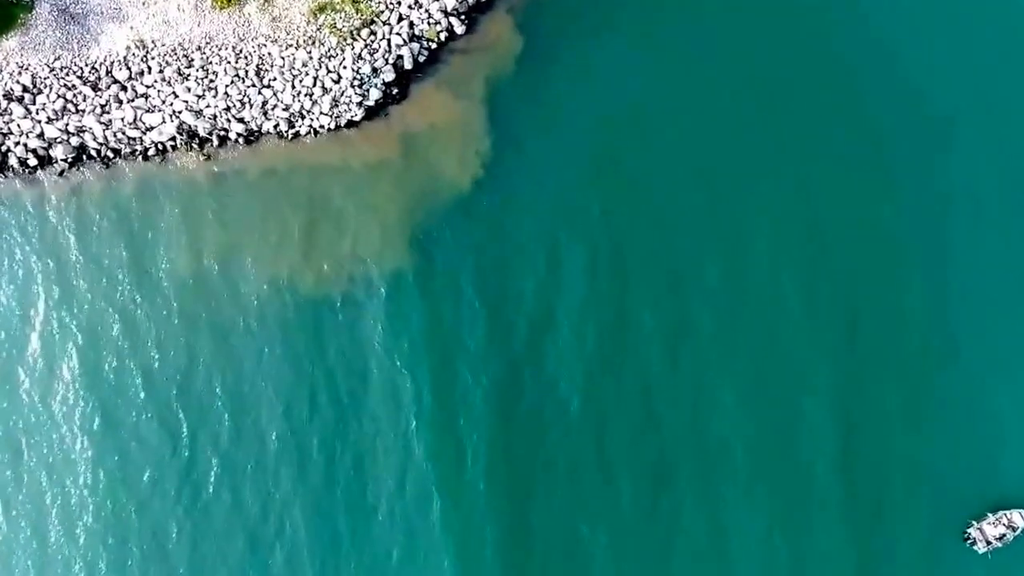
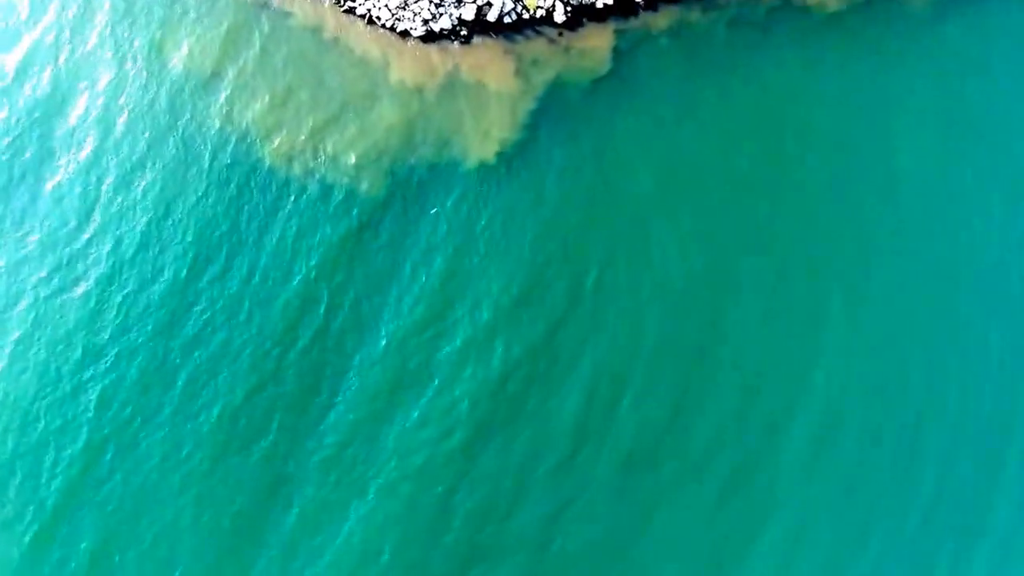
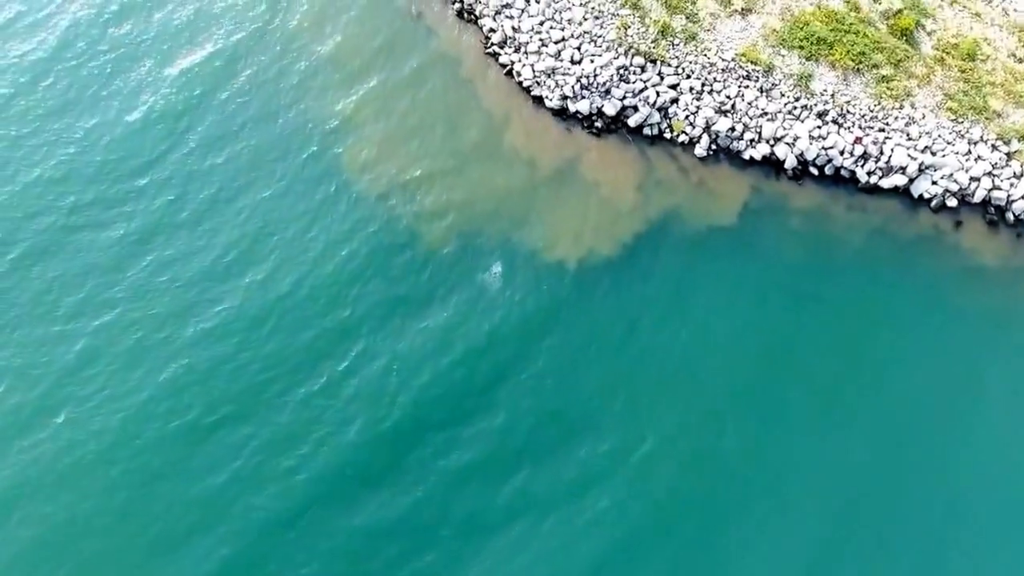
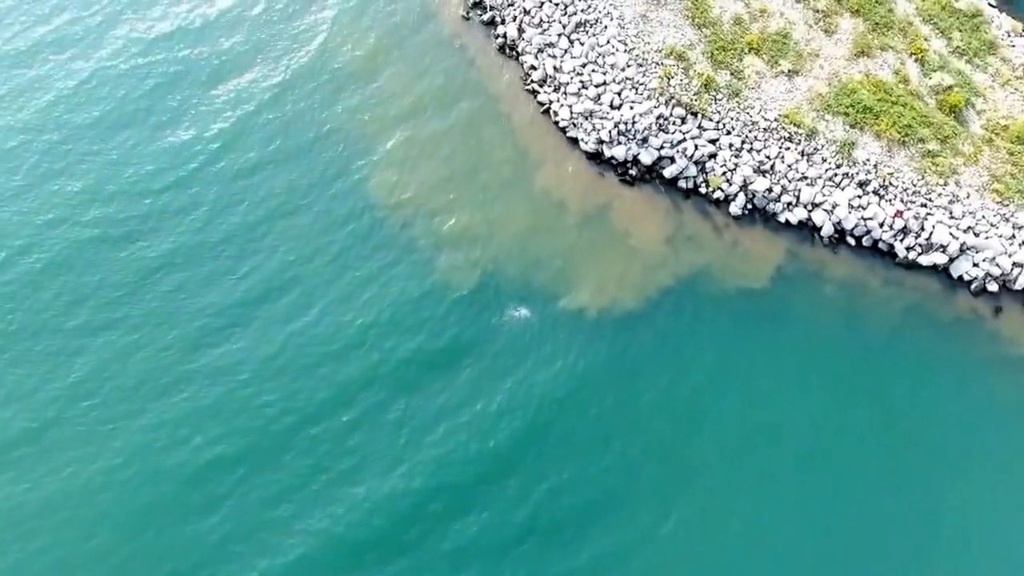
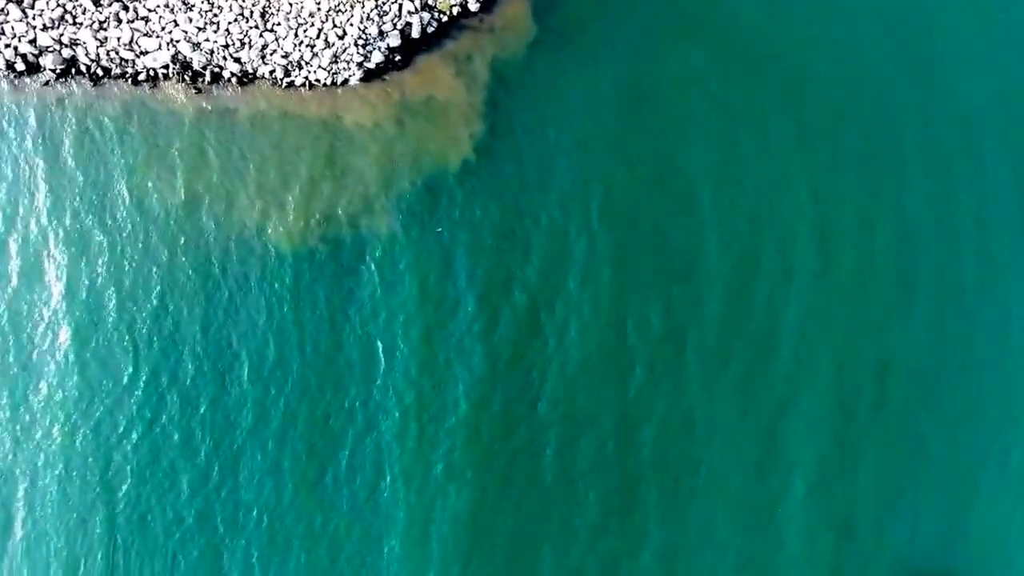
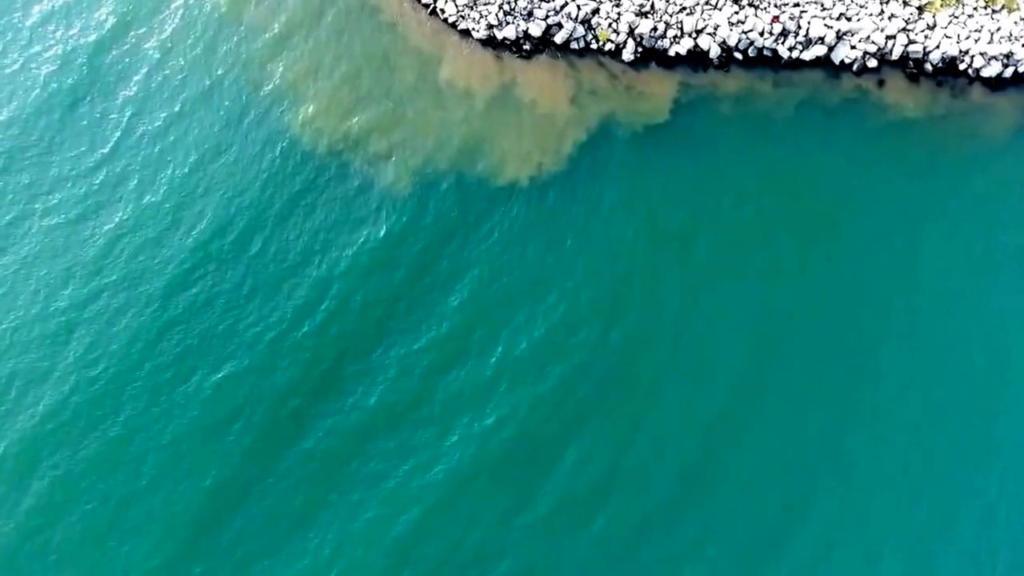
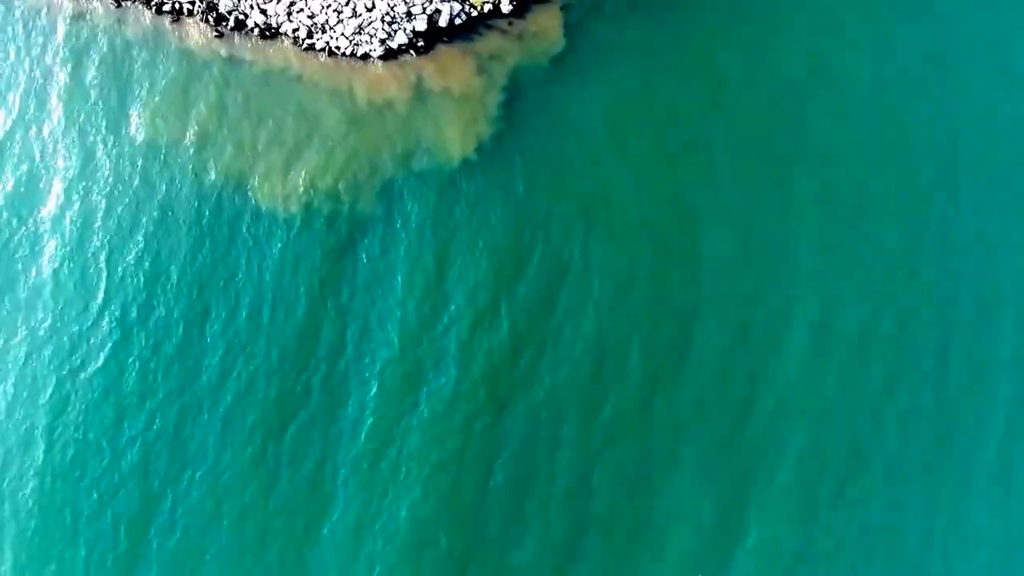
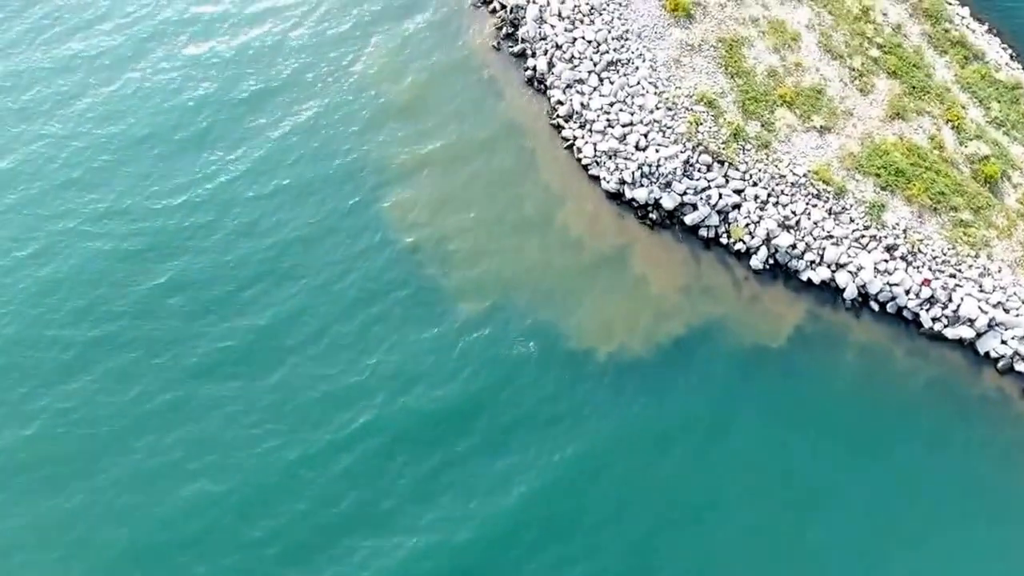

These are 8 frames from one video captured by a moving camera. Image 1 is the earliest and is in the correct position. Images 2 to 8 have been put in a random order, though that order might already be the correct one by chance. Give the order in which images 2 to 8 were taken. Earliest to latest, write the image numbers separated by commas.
5, 7, 2, 6, 3, 4, 8
